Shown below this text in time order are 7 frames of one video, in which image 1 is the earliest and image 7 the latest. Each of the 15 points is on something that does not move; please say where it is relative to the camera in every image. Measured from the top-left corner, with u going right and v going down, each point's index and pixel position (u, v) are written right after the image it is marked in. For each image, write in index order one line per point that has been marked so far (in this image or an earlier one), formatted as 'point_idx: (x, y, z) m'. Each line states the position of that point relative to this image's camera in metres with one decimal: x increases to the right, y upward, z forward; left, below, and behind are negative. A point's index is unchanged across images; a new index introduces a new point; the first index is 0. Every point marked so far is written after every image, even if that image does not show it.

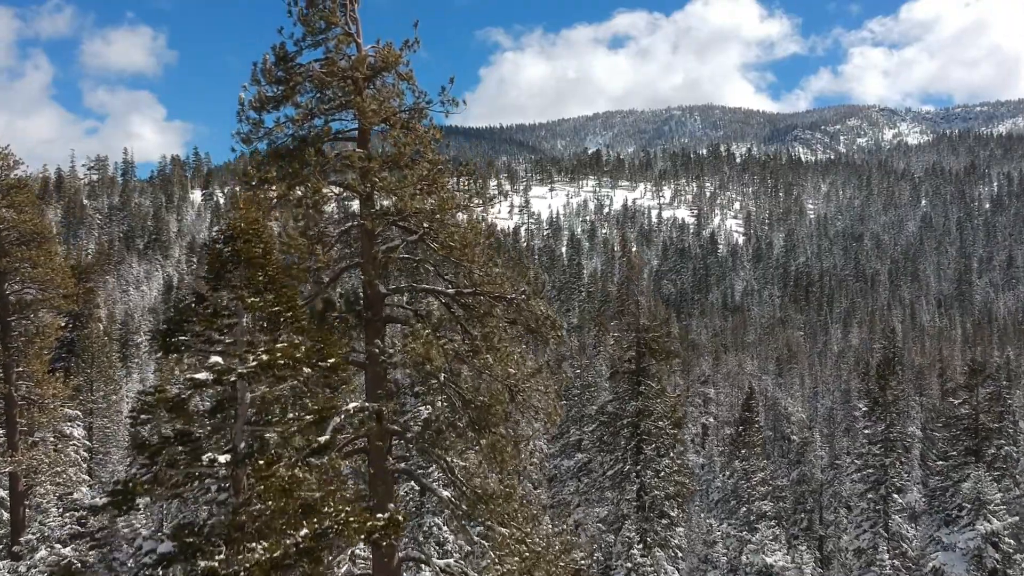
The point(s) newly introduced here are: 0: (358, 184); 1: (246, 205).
0: (-2.9, +1.9, +11.9) m
1: (-5.1, +1.9, +12.4) m
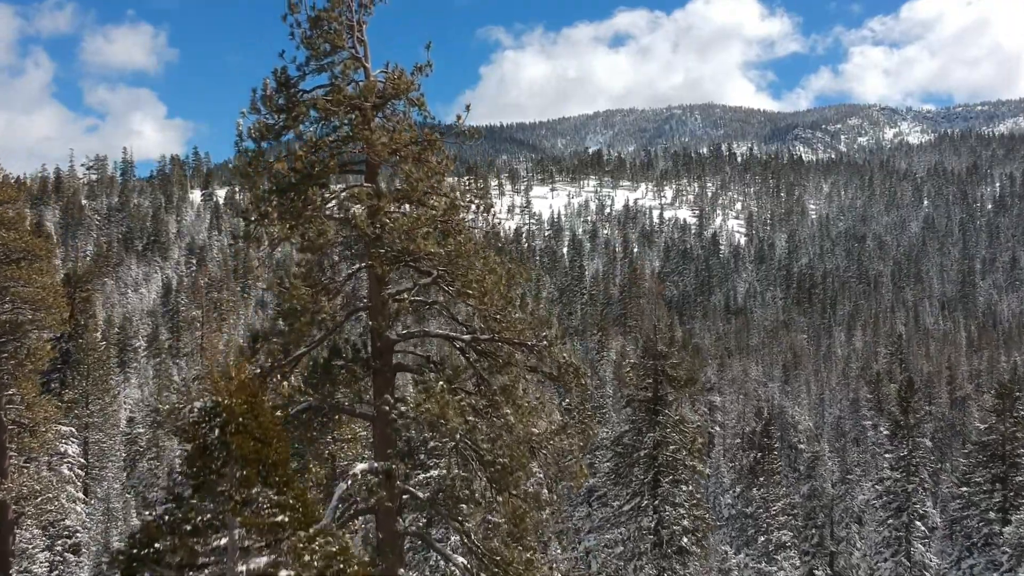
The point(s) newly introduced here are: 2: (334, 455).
0: (-2.5, +1.0, +10.9) m
1: (-4.8, +1.0, +11.4) m
2: (-3.4, -2.8, +11.7) m
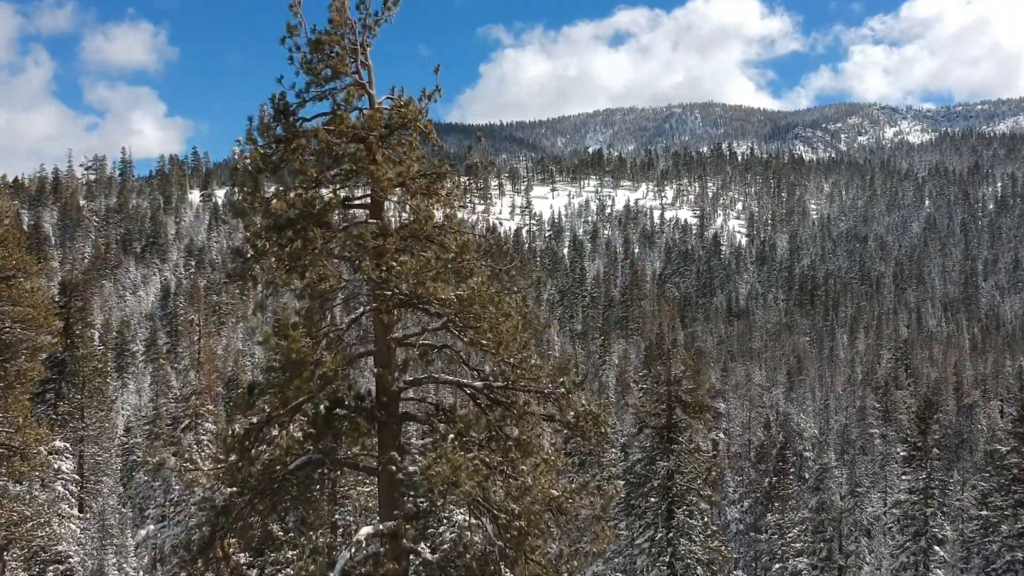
0: (-2.3, +0.3, +10.1) m
1: (-4.5, +0.2, +10.6) m
2: (-3.1, -3.6, +10.9) m
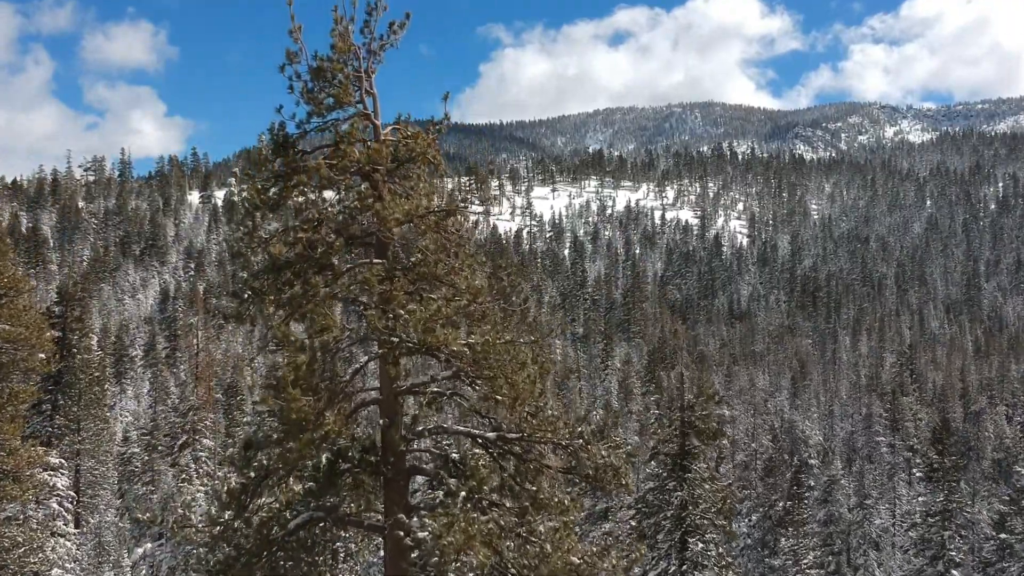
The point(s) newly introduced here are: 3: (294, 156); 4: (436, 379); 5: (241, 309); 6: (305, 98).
0: (-2.0, -0.5, +9.4) m
1: (-4.2, -0.5, +9.9) m
2: (-2.8, -4.3, +10.2) m
3: (-3.5, +2.1, +10.1) m
4: (-1.2, -1.5, +10.2) m
5: (-4.2, -0.3, +9.8) m
6: (-3.4, +3.1, +10.3) m
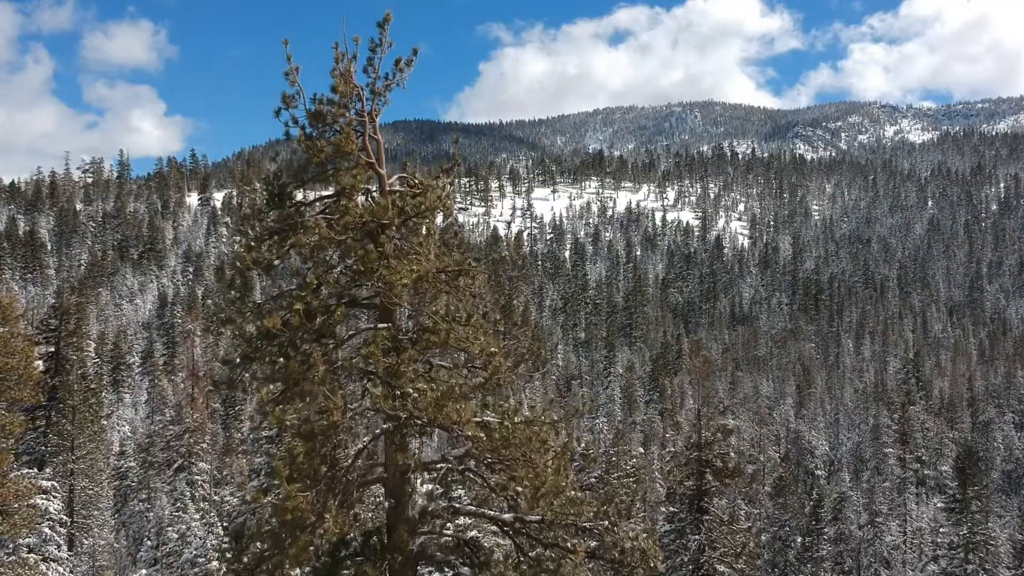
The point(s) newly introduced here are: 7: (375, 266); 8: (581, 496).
0: (-1.7, -1.5, +8.4) m
1: (-4.0, -1.5, +8.9) m
2: (-2.6, -5.3, +9.3) m
3: (-3.2, +1.1, +9.1) m
4: (-1.0, -2.5, +9.3) m
5: (-4.0, -1.3, +8.8) m
6: (-3.1, +2.1, +9.3) m
7: (-2.0, +0.3, +8.8) m
8: (+1.0, -3.2, +9.4) m
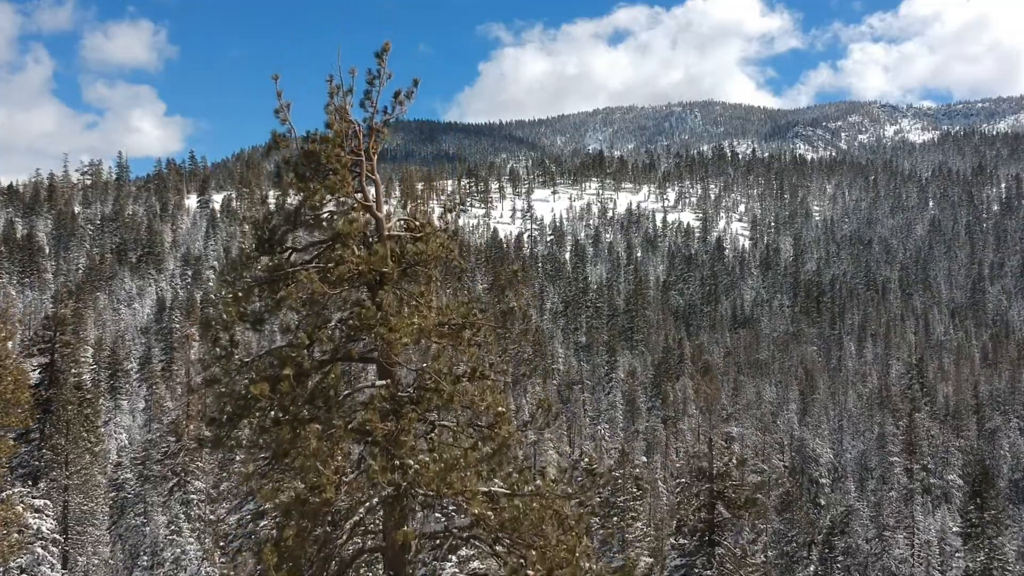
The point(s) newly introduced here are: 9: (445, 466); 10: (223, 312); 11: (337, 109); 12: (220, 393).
0: (-1.6, -2.2, +7.7) m
1: (-3.8, -2.3, +8.2) m
2: (-2.4, -6.0, +8.5) m
3: (-3.1, +0.3, +8.4) m
4: (-0.8, -3.2, +8.6) m
5: (-3.8, -2.1, +8.1) m
6: (-3.0, +1.4, +8.6) m
7: (-1.8, -0.4, +8.1) m
8: (+1.1, -3.9, +8.6) m
9: (-0.9, -2.2, +7.7) m
10: (-3.8, -0.4, +8.2) m
11: (-2.5, +2.5, +8.9) m
12: (-3.9, -1.4, +8.1) m
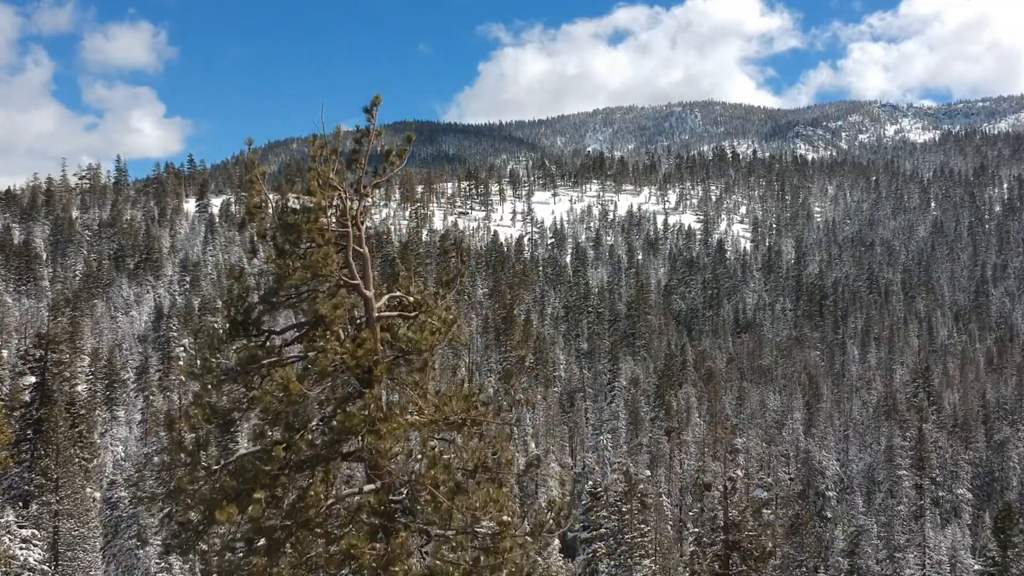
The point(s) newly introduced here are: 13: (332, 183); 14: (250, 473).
0: (-1.5, -3.3, +6.7) m
1: (-3.7, -3.4, +7.2) m
2: (-2.3, -7.1, +7.5) m
3: (-3.0, -0.8, +7.4) m
4: (-0.8, -4.3, +7.6) m
5: (-3.8, -3.2, +7.1) m
6: (-2.9, +0.3, +7.6) m
7: (-1.8, -1.5, +7.1) m
8: (+1.2, -5.0, +7.6) m
9: (-0.8, -3.3, +6.7) m
10: (-3.8, -1.5, +7.2) m
11: (-2.4, +1.4, +7.9) m
12: (-3.8, -2.6, +7.1) m
13: (-2.3, +1.4, +7.9) m
14: (-2.9, -2.1, +7.0) m
